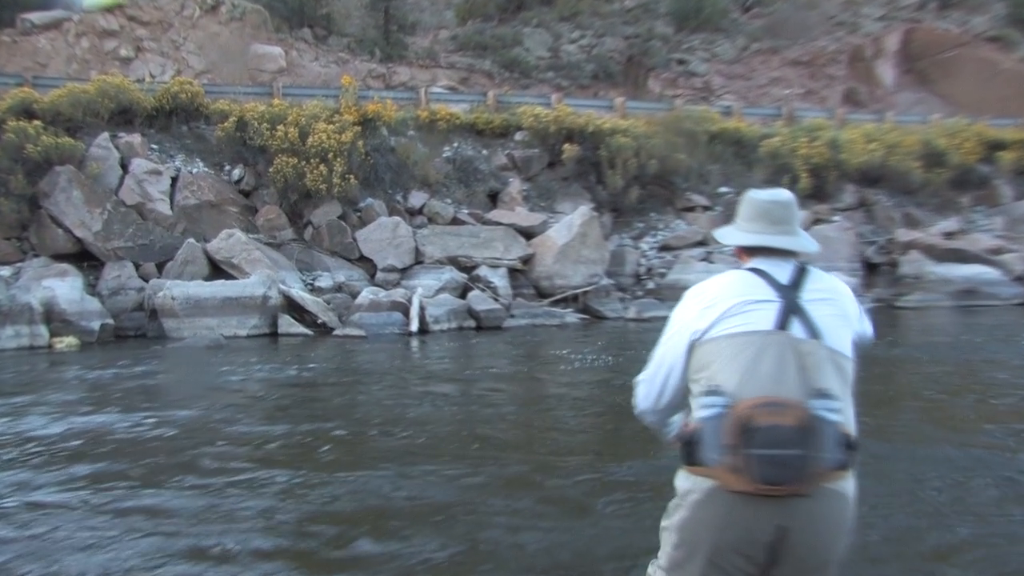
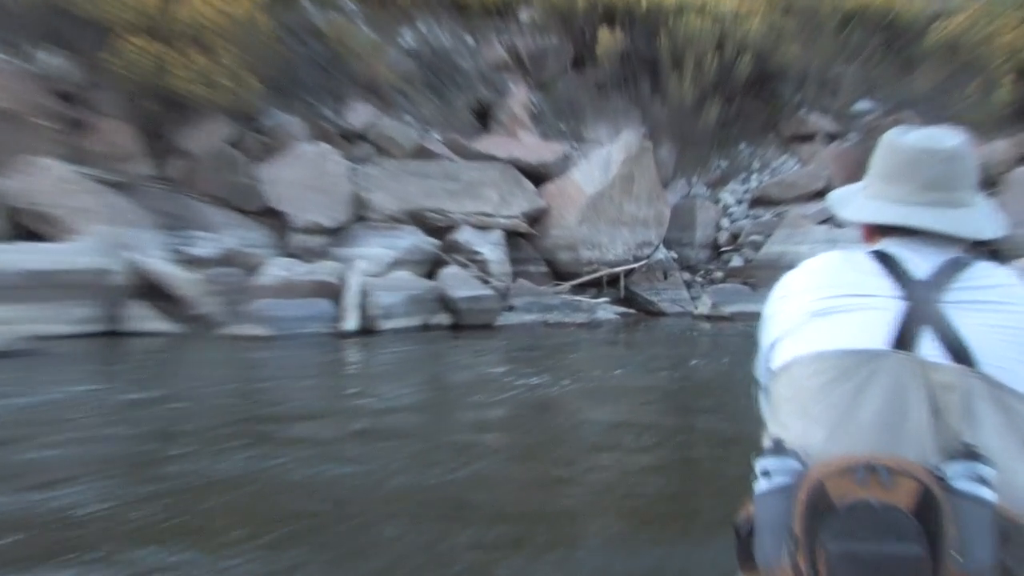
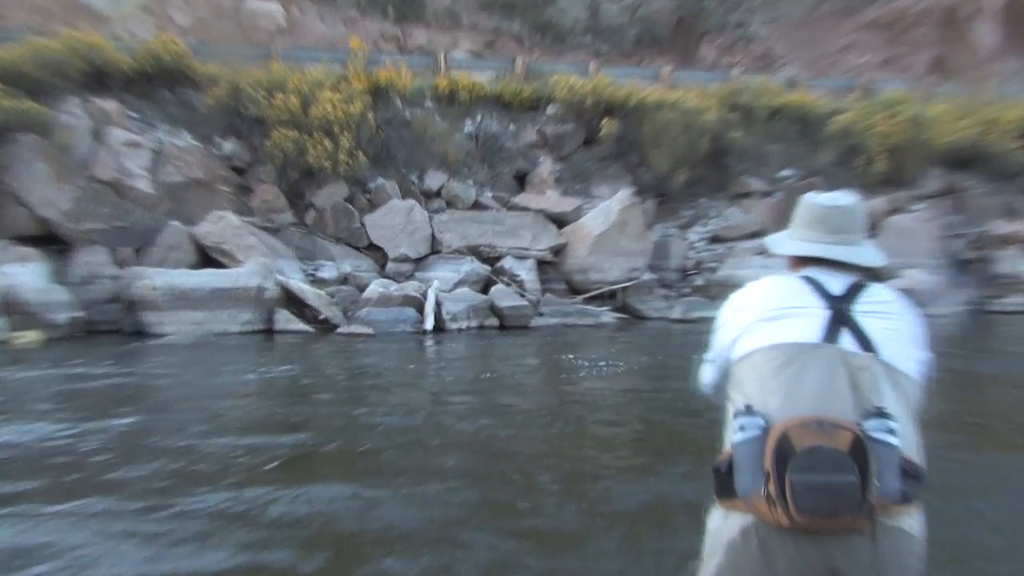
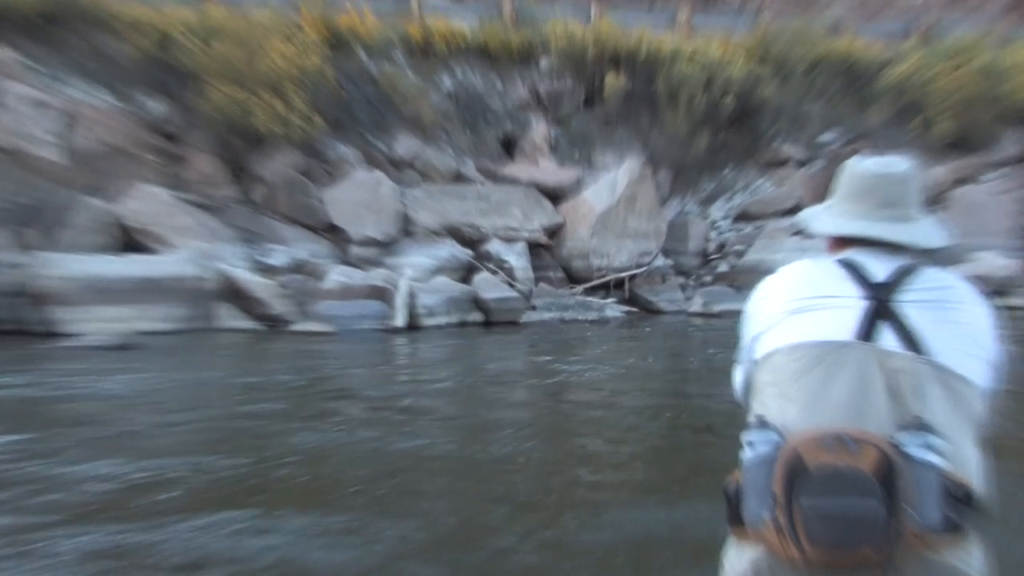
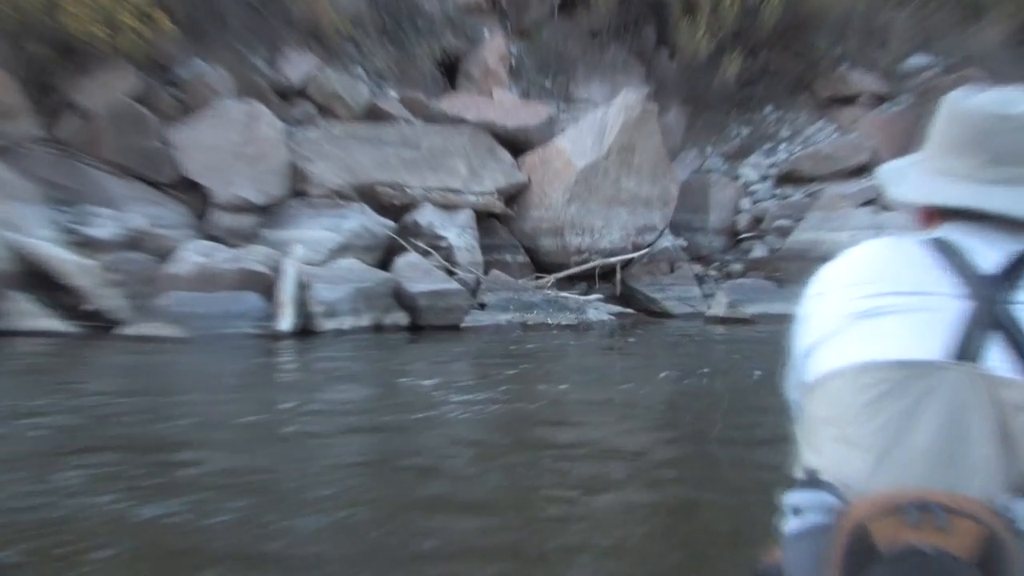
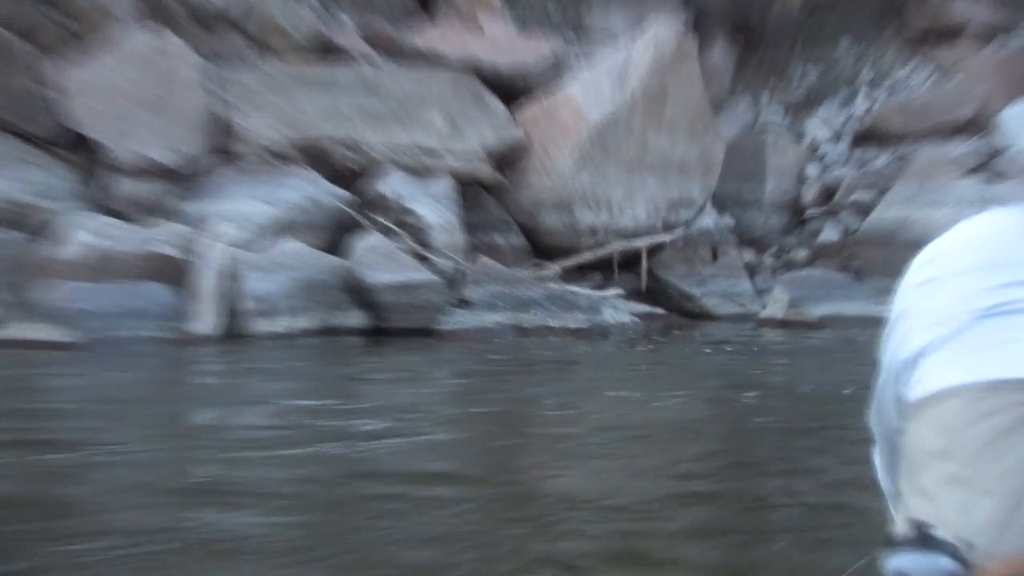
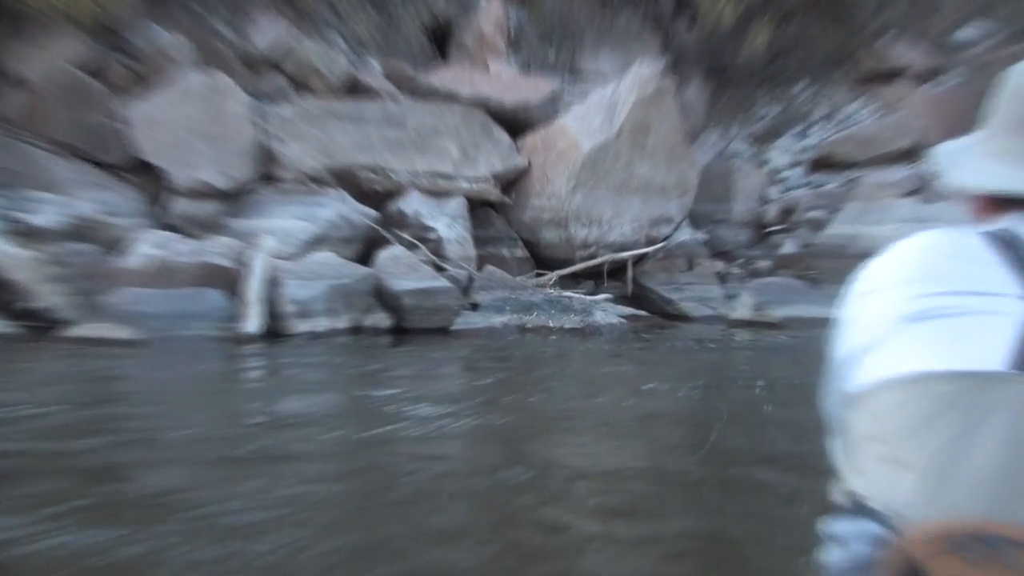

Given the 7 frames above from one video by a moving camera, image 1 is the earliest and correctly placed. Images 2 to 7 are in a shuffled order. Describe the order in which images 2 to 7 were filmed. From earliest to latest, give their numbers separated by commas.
3, 4, 2, 5, 7, 6
